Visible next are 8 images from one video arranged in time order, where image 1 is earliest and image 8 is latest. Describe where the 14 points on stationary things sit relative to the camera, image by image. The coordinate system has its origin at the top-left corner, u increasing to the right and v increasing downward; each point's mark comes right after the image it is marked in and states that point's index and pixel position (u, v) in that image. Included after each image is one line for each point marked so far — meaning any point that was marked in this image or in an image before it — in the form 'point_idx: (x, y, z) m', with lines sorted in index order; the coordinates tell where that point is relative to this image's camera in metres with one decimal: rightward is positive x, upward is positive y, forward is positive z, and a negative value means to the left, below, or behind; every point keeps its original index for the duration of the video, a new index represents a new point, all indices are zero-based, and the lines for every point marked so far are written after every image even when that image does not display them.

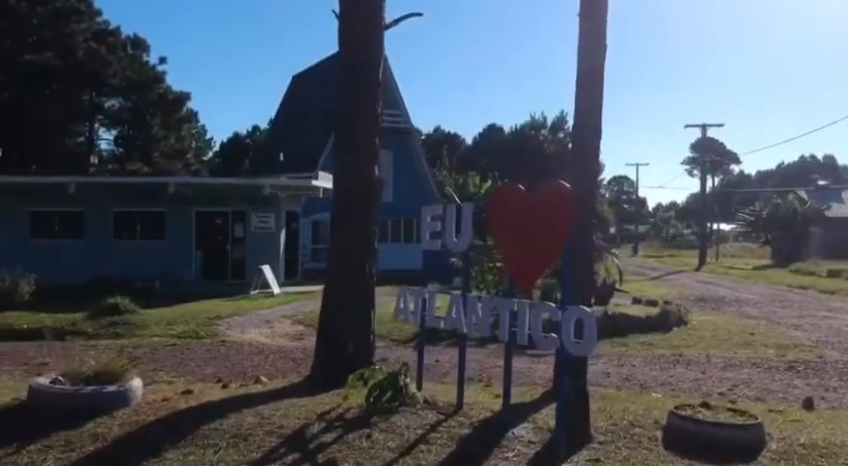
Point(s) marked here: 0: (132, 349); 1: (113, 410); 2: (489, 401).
0: (-4.9, -2.0, +12.5) m
1: (-2.5, -1.4, +6.0) m
2: (+0.5, -1.5, +6.6) m
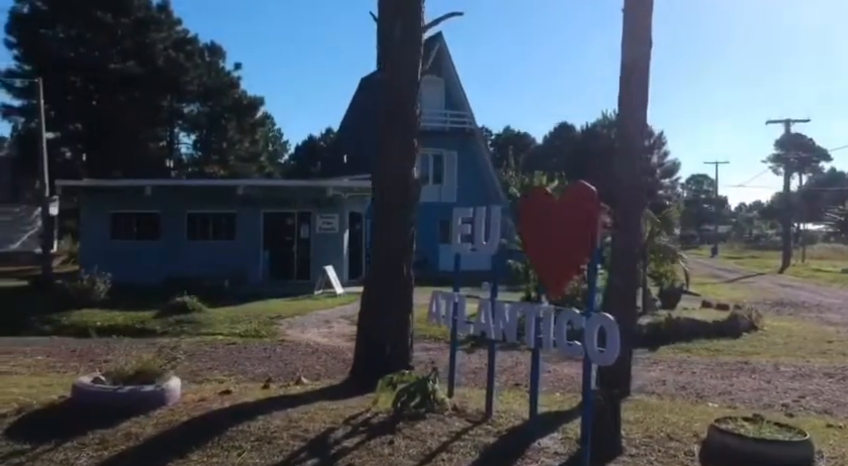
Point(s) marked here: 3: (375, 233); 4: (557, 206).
0: (-4.0, -2.0, +12.9) m
1: (-2.3, -1.5, +6.2) m
2: (+0.8, -1.5, +6.4) m
3: (-0.5, 0.0, +7.6) m
4: (+0.8, +0.2, +5.2) m
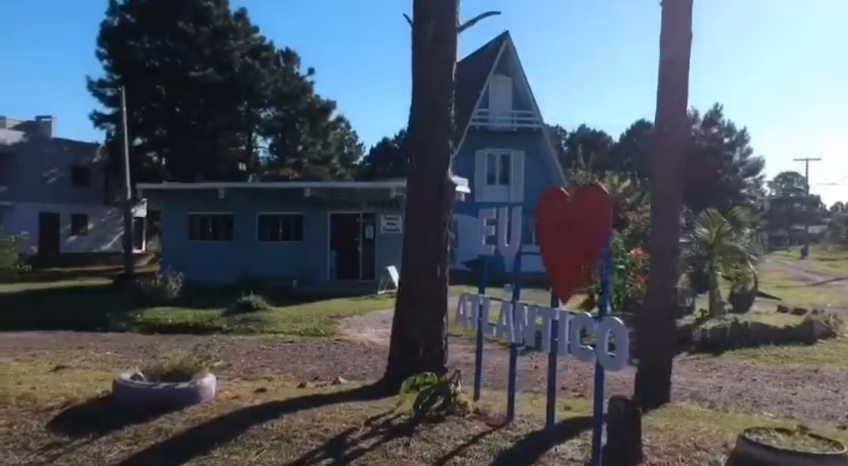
0: (-3.0, -2.0, +13.2) m
1: (-2.1, -1.5, +6.4) m
2: (+1.0, -1.5, +6.3) m
3: (-0.2, 0.0, +7.6) m
4: (+0.9, +0.2, +5.1) m
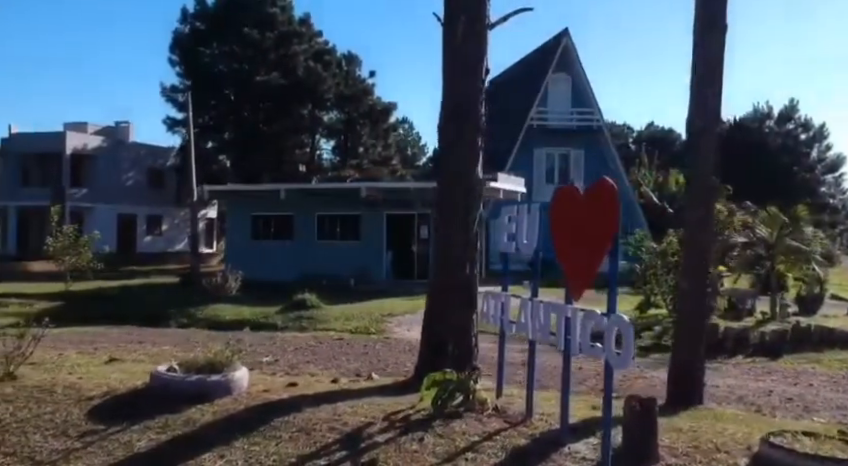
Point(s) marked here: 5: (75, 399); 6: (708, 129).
0: (-2.2, -2.0, +13.5) m
1: (-1.9, -1.5, +6.6) m
2: (+1.2, -1.5, +6.2) m
3: (+0.2, 0.0, +7.6) m
4: (+1.0, +0.2, +5.0) m
5: (-3.2, -1.5, +6.8) m
6: (+2.5, +0.9, +6.6) m
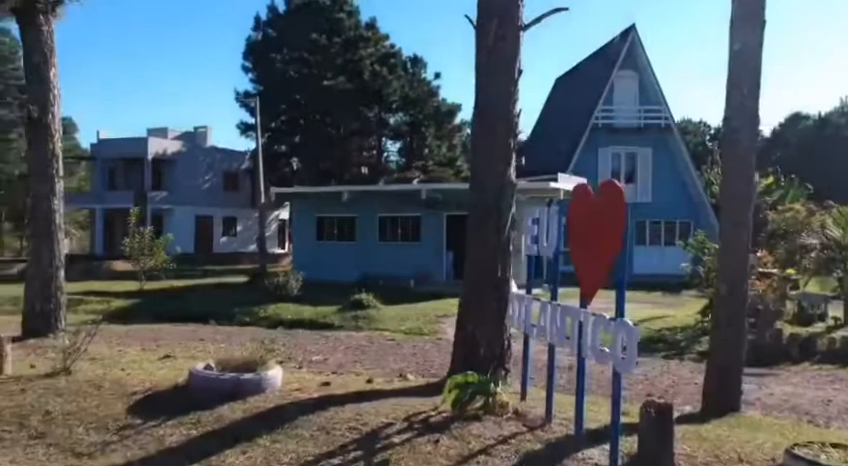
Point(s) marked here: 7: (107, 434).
0: (-1.3, -2.0, +13.7) m
1: (-1.6, -1.5, +6.8) m
2: (+1.4, -1.5, +6.1) m
3: (+0.5, 0.0, +7.6) m
4: (+1.1, +0.2, +4.9) m
5: (-2.9, -1.5, +7.1) m
6: (+2.8, +0.9, +6.4) m
7: (-2.6, -1.7, +6.2) m
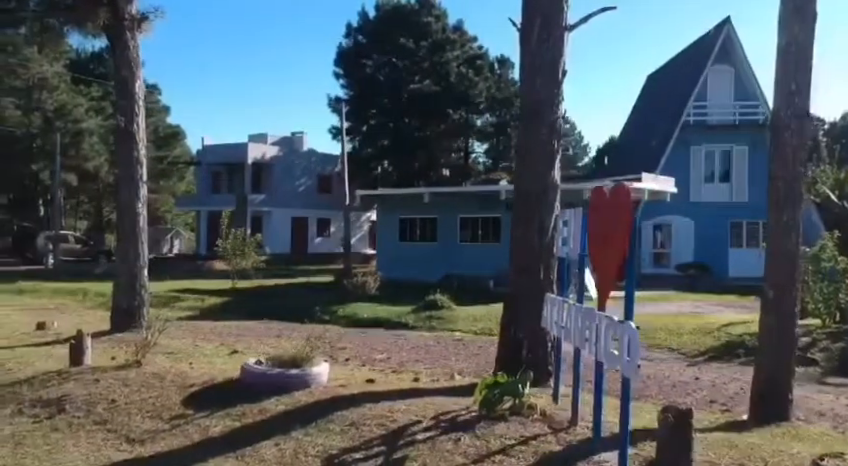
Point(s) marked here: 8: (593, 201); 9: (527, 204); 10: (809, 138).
0: (0.0, -2.1, +13.9) m
1: (-1.3, -1.5, +7.1) m
2: (+1.7, -1.5, +6.0) m
3: (+0.9, 0.0, +7.7) m
4: (+1.2, +0.2, +4.9) m
5: (-2.5, -1.5, +7.6) m
6: (+3.0, +0.9, +6.1) m
7: (-2.3, -1.7, +6.6) m
8: (+1.1, +0.2, +5.1) m
9: (+1.0, +0.3, +7.5) m
10: (+3.2, +0.8, +6.2) m
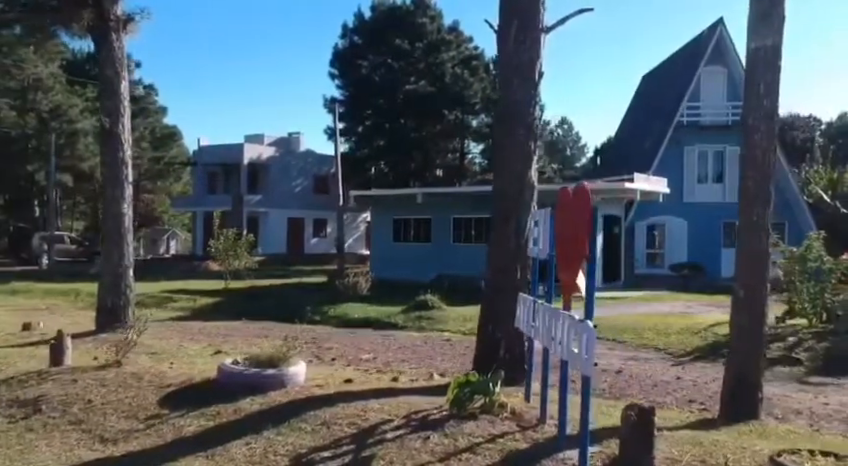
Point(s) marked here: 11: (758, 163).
0: (-0.3, -2.1, +13.9) m
1: (-1.5, -1.5, +7.1) m
2: (+1.4, -1.5, +6.0) m
3: (+0.7, 0.0, +7.7) m
4: (+0.9, +0.2, +4.9) m
5: (-2.7, -1.5, +7.6) m
6: (+2.8, +0.9, +6.2) m
7: (-2.6, -1.7, +6.6) m
8: (+0.9, +0.2, +5.1) m
9: (+0.8, +0.3, +7.6) m
10: (+3.0, +0.8, +6.3) m
11: (+2.7, +0.6, +6.1) m
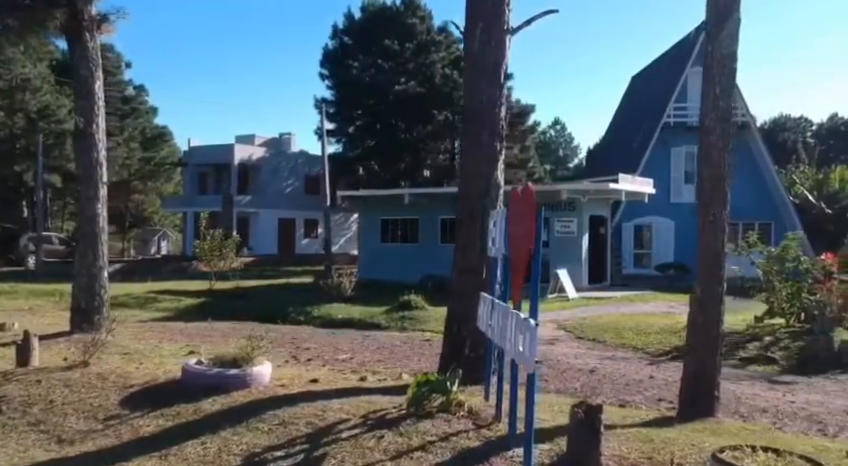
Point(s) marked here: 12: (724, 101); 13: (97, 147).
0: (-0.7, -2.1, +13.9) m
1: (-1.8, -1.5, +7.1) m
2: (+1.1, -1.5, +6.0) m
3: (+0.4, 0.0, +7.7) m
4: (+0.6, +0.2, +4.9) m
5: (-3.1, -1.5, +7.6) m
6: (+2.5, +0.9, +6.2) m
7: (-2.9, -1.7, +6.6) m
8: (+0.6, +0.2, +5.1) m
9: (+0.5, +0.3, +7.6) m
10: (+2.6, +0.8, +6.3) m
11: (+2.4, +0.6, +6.2) m
12: (+2.5, +1.1, +6.2) m
13: (-5.2, +1.4, +12.0) m
